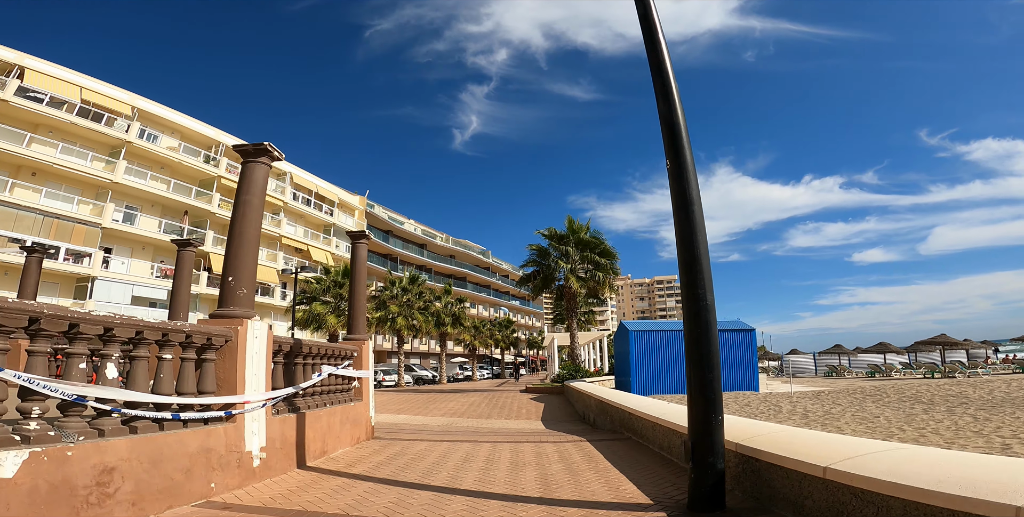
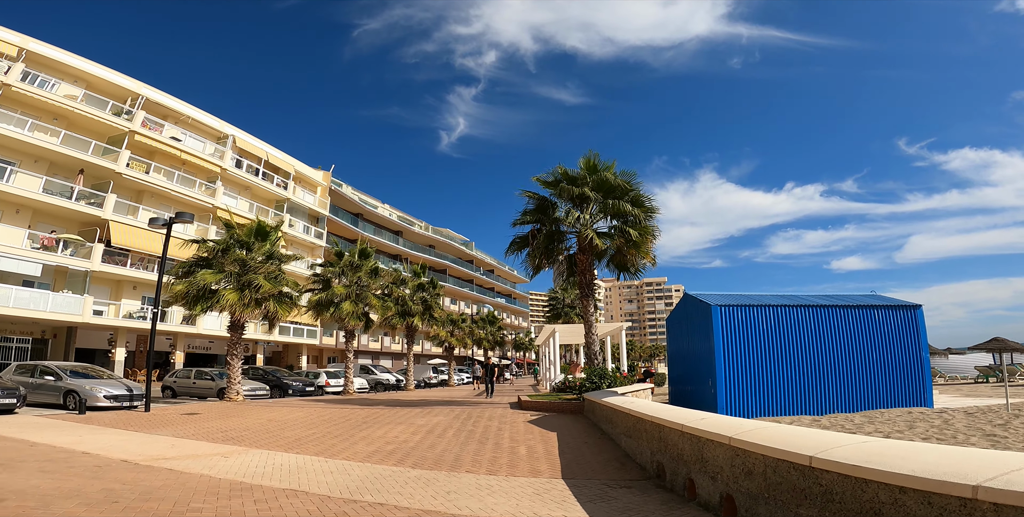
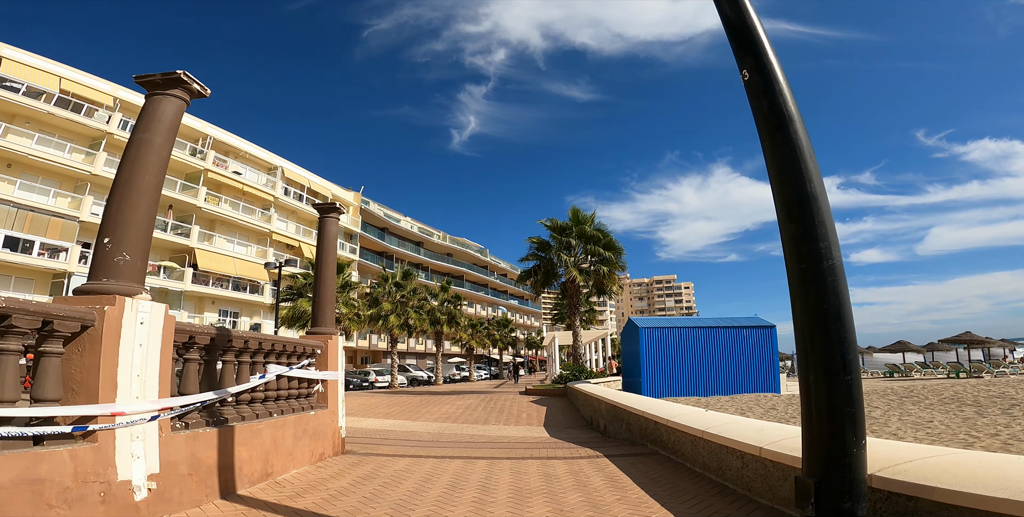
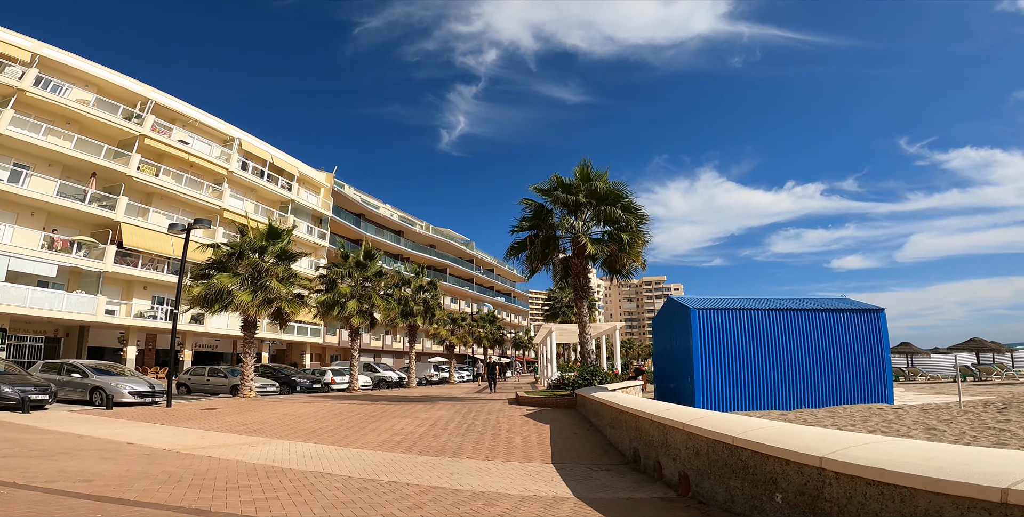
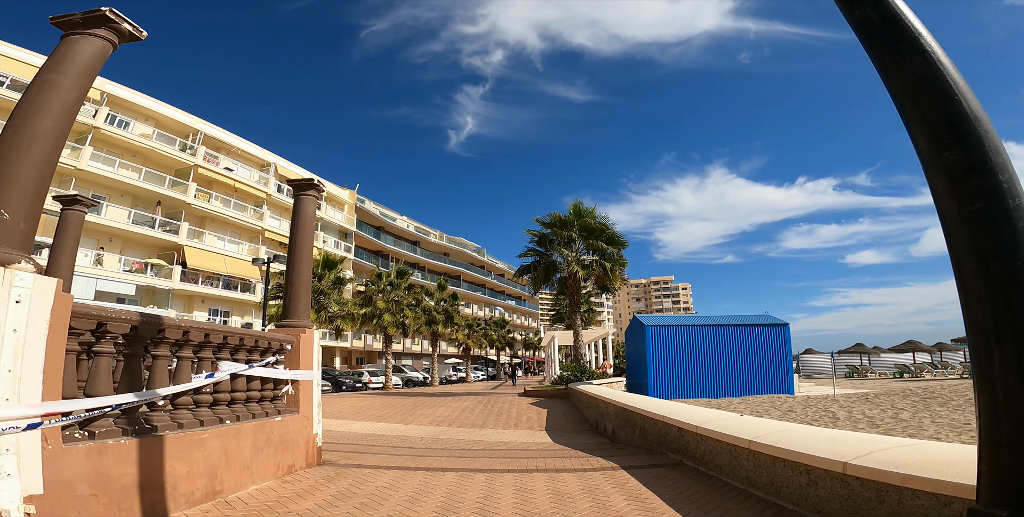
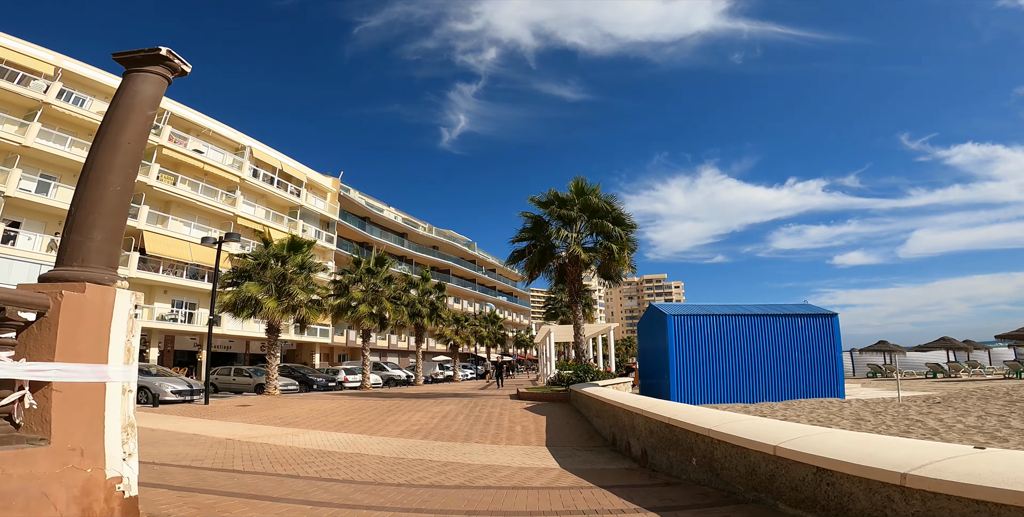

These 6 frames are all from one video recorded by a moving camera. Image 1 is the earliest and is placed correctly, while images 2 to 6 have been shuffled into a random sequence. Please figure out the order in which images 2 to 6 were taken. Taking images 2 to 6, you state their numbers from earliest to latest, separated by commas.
3, 5, 6, 4, 2
